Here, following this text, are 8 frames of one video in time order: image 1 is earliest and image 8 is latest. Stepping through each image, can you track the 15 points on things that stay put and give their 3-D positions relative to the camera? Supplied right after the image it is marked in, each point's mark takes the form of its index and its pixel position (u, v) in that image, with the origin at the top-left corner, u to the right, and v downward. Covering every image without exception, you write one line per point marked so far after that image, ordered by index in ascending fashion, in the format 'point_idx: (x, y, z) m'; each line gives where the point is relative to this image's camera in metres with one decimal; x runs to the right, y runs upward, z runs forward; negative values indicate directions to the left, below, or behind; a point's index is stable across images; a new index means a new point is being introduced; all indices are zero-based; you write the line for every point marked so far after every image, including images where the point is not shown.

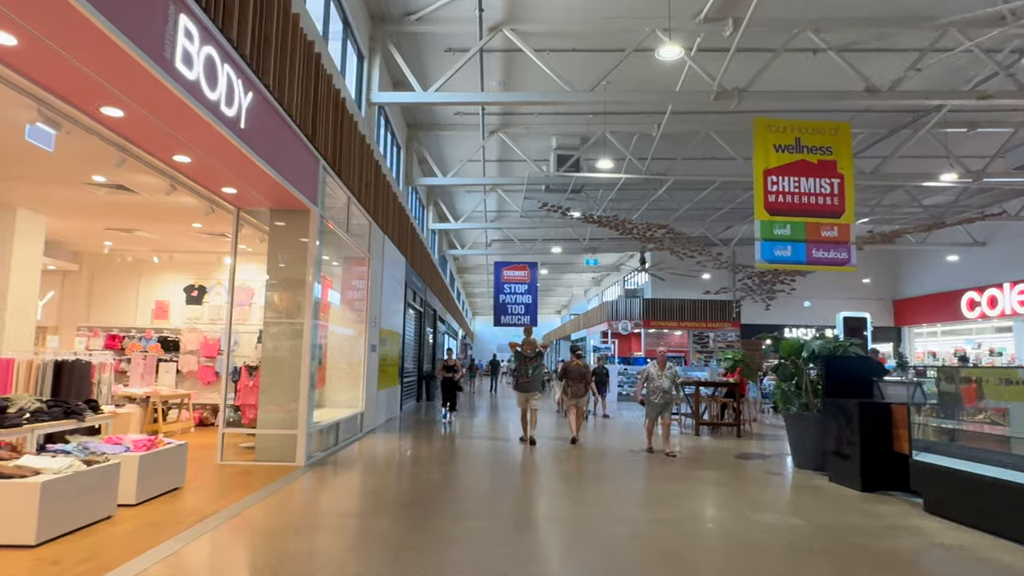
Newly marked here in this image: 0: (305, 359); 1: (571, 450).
0: (-2.1, -0.7, +6.1) m
1: (+0.7, -2.0, +7.6) m
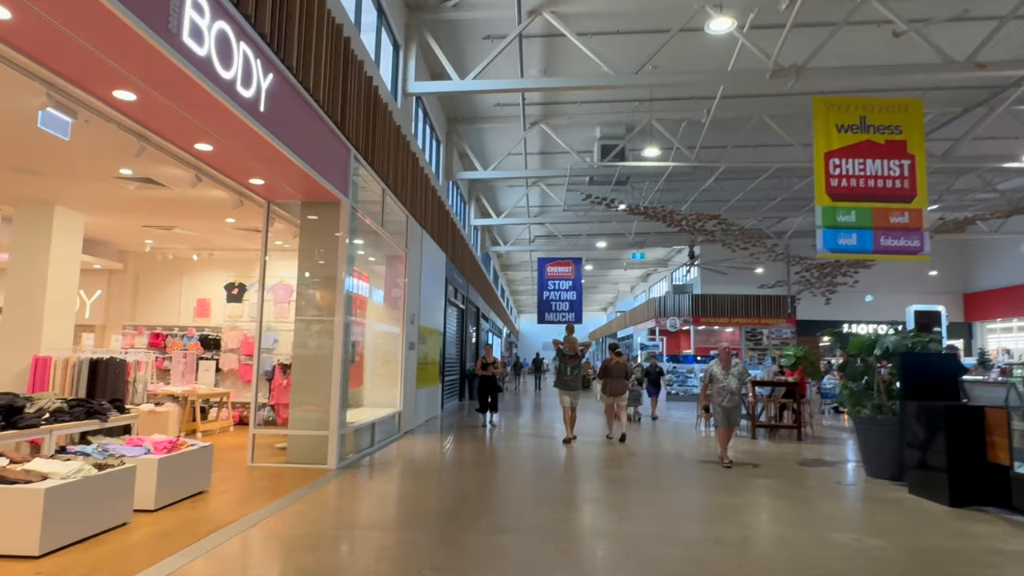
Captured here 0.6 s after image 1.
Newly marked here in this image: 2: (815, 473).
0: (-1.7, -0.7, +5.9) m
1: (+1.2, -2.0, +7.2) m
2: (+3.3, -2.0, +6.6) m
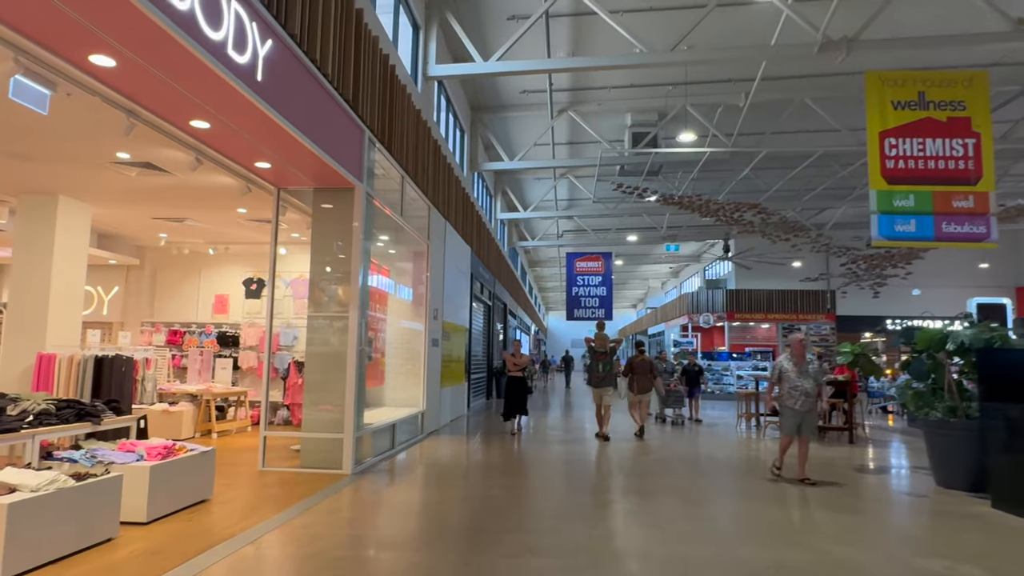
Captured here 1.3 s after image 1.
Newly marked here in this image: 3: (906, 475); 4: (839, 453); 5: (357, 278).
0: (-1.4, -0.6, +5.5) m
1: (+1.5, -1.9, +6.7) m
2: (+3.5, -1.9, +6.0) m
3: (+4.0, -1.9, +6.3) m
4: (+4.2, -2.1, +7.8) m
5: (-1.4, +0.1, +5.5) m
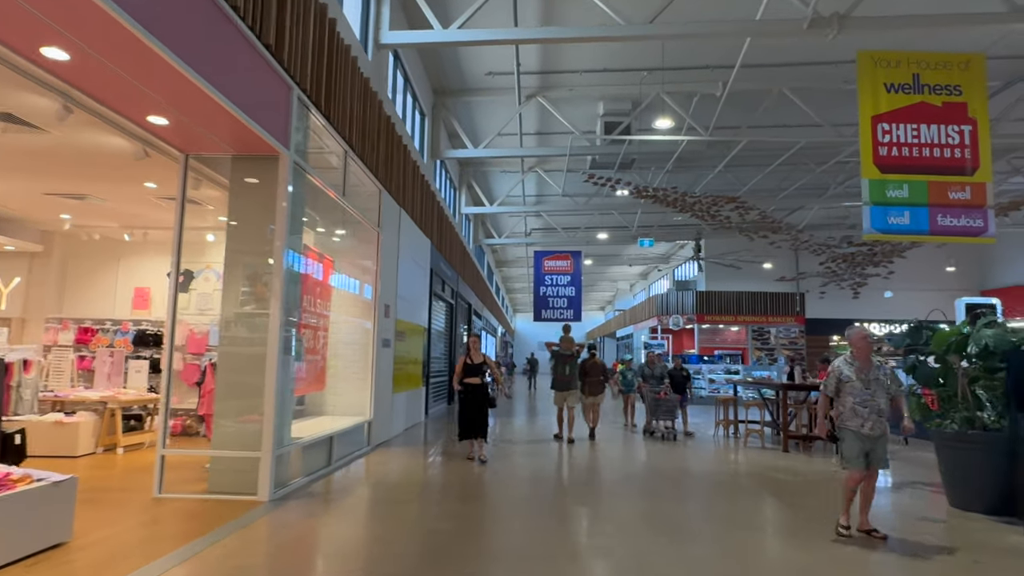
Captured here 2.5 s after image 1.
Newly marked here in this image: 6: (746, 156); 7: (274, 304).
0: (-1.8, -0.5, +4.6) m
1: (+1.1, -1.8, +5.9) m
2: (+3.2, -1.9, +5.3) m
3: (+3.6, -1.9, +5.6) m
4: (+3.7, -2.1, +7.2) m
5: (-1.8, +0.1, +4.6) m
6: (+5.2, +2.9, +13.6) m
7: (-1.8, -0.1, +4.6) m
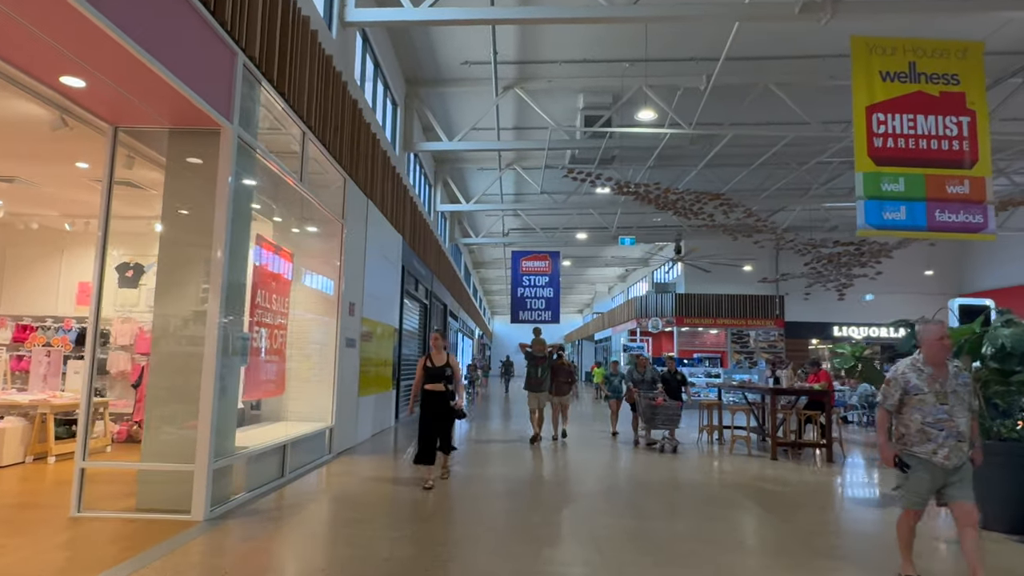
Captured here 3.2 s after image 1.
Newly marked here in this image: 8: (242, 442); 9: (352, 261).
0: (-2.0, -0.5, +4.0) m
1: (+0.9, -1.8, +5.5) m
2: (+2.9, -1.8, +4.9) m
3: (+3.4, -1.8, +5.3) m
4: (+3.4, -2.1, +6.8) m
5: (-1.9, +0.2, +4.1) m
6: (+4.7, +2.9, +13.3) m
7: (-2.0, -0.1, +4.0) m
8: (-2.0, -1.1, +4.5) m
9: (-1.9, +0.3, +7.3) m
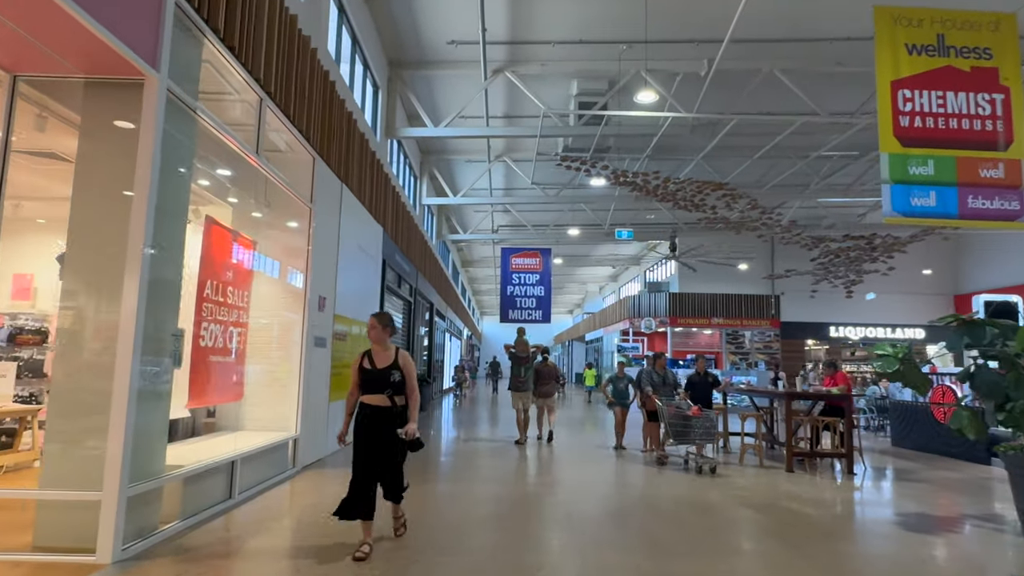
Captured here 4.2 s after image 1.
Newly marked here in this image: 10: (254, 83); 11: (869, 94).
0: (-2.0, -0.4, +3.3) m
1: (+0.8, -1.7, +4.8) m
2: (+2.9, -1.8, +4.3) m
3: (+3.3, -1.8, +4.6) m
4: (+3.3, -2.0, +6.2) m
5: (-2.0, +0.3, +3.3) m
6: (+4.5, +3.0, +12.7) m
7: (-2.0, 0.0, +3.3) m
8: (-2.1, -1.1, +3.8) m
9: (-2.0, +0.4, +6.5) m
10: (-2.0, +1.6, +4.8) m
11: (+6.2, +3.4, +10.7) m
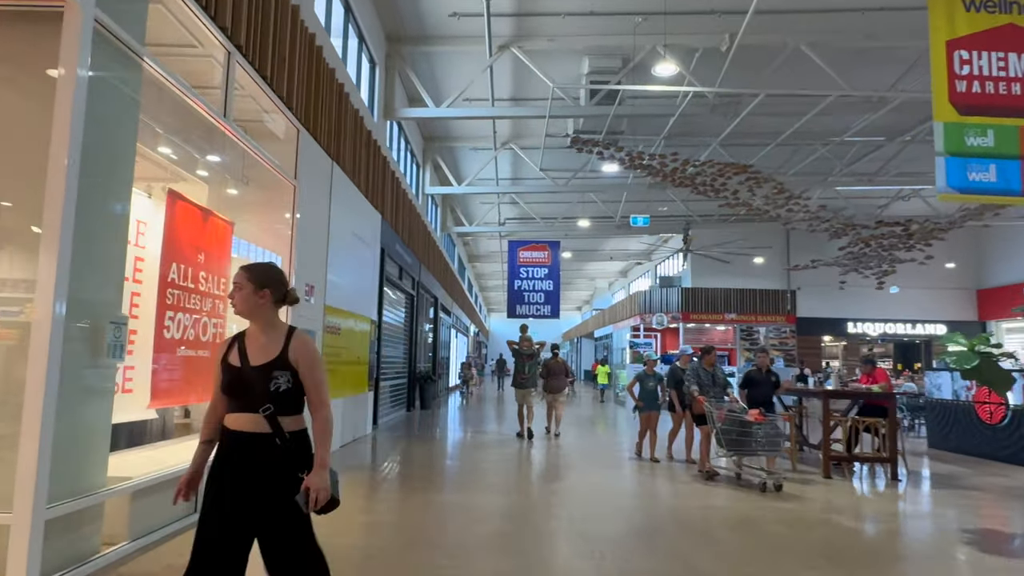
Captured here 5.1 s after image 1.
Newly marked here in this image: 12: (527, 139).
0: (-2.0, -0.3, +2.7) m
1: (+0.9, -1.6, +4.2) m
2: (+2.9, -1.6, +3.6) m
3: (+3.4, -1.7, +4.0) m
4: (+3.4, -1.9, +5.5) m
5: (-2.0, +0.4, +2.7) m
6: (+4.7, +3.1, +12.0) m
7: (-2.0, +0.1, +2.7) m
8: (-2.0, -1.0, +3.2) m
9: (-1.9, +0.5, +5.9) m
10: (-2.0, +1.7, +4.2) m
11: (+6.4, +3.6, +10.0) m
12: (+0.3, +3.1, +12.7) m
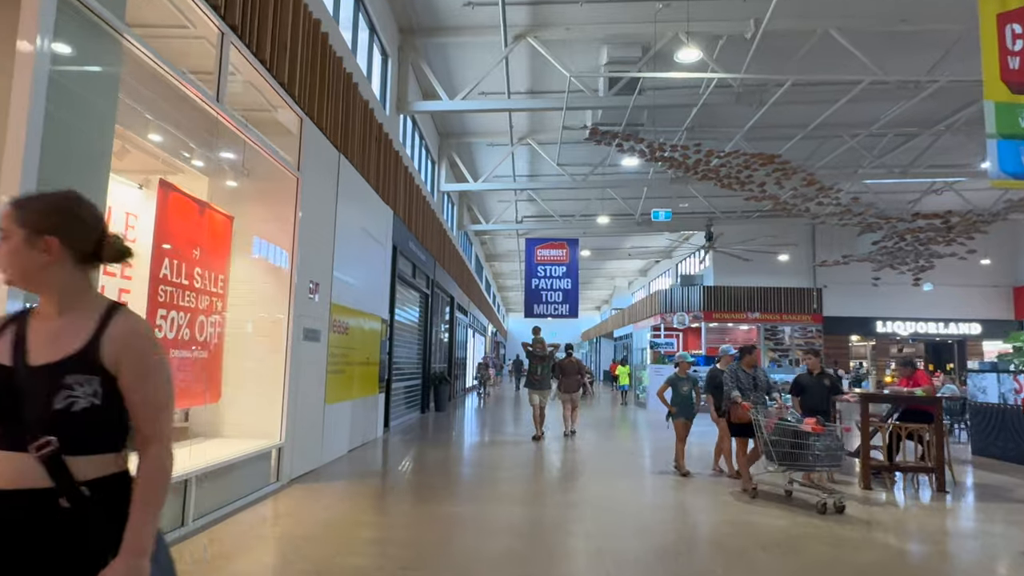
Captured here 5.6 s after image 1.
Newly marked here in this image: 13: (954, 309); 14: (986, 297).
0: (-1.9, -0.3, +2.4) m
1: (+0.9, -1.6, +3.8) m
2: (+3.0, -1.6, +3.2) m
3: (+3.5, -1.6, +3.6) m
4: (+3.5, -1.8, +5.1) m
5: (-1.9, +0.4, +2.5) m
6: (+5.0, +3.2, +11.5) m
7: (-2.0, +0.1, +2.5) m
8: (-2.0, -0.9, +3.0) m
9: (-1.8, +0.5, +5.7) m
10: (-1.9, +1.7, +4.0) m
11: (+6.6, +3.6, +9.5) m
12: (+0.7, +3.1, +12.3) m
13: (+14.0, -0.6, +19.3) m
14: (+15.0, -0.2, +19.3) m
